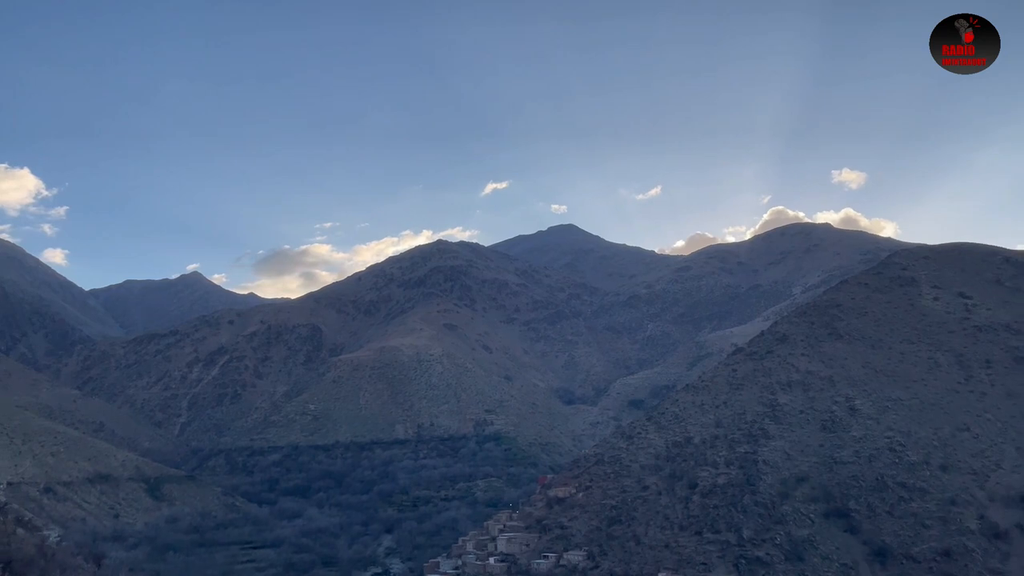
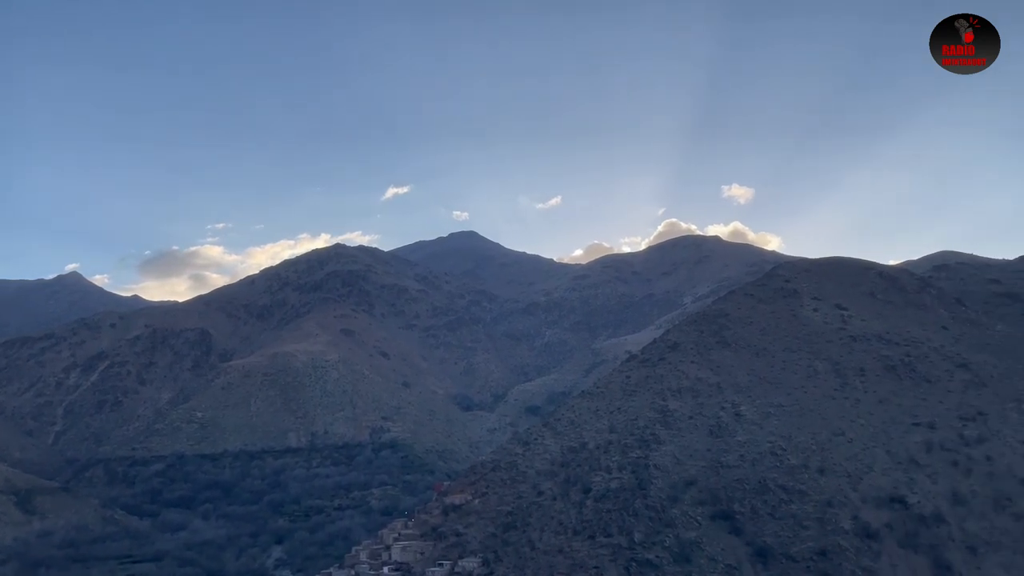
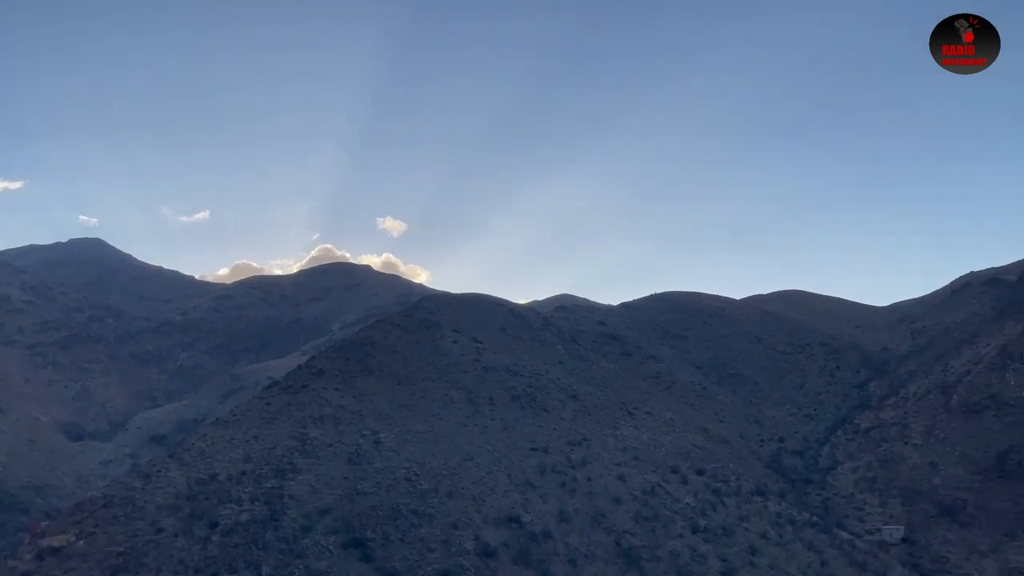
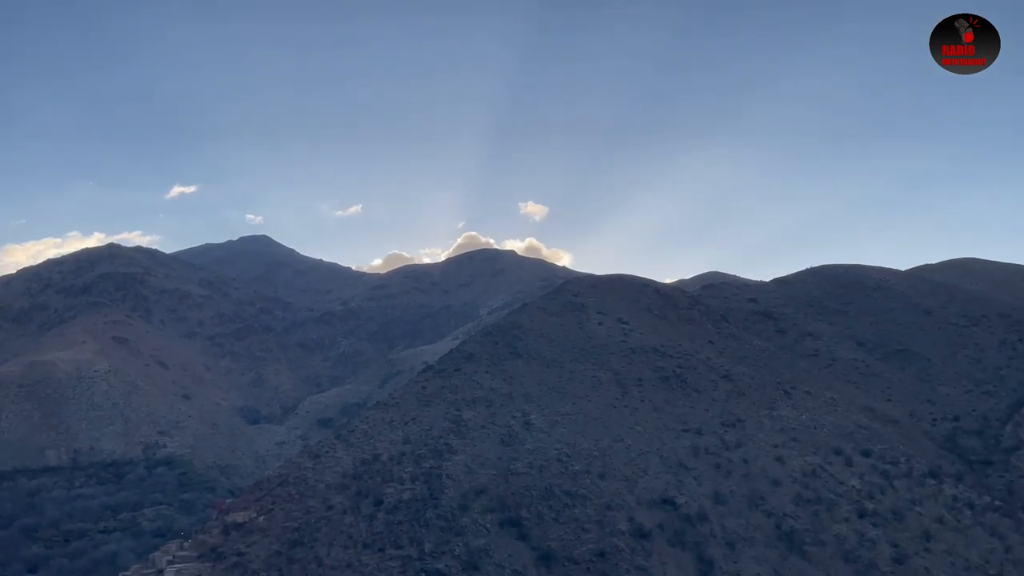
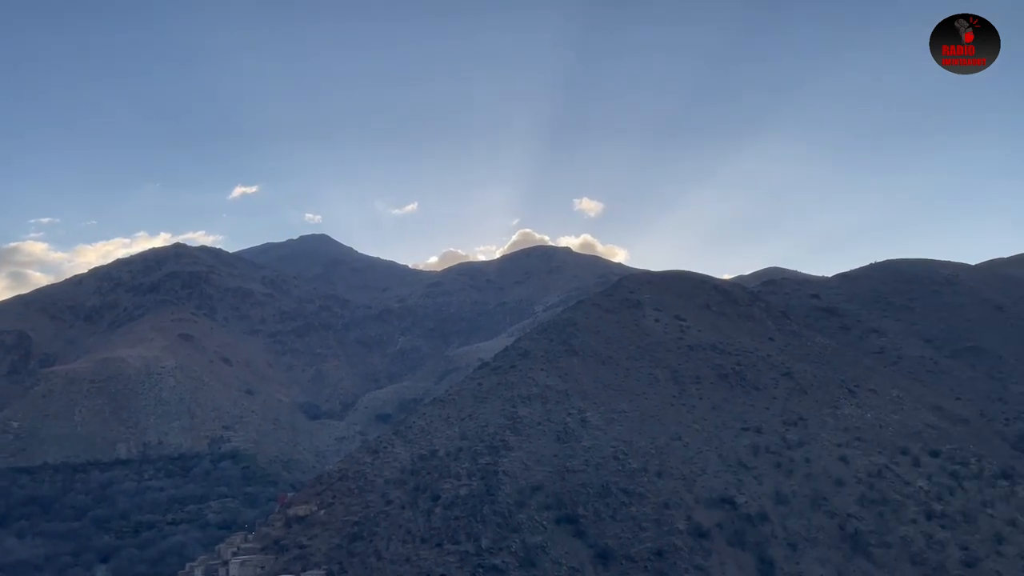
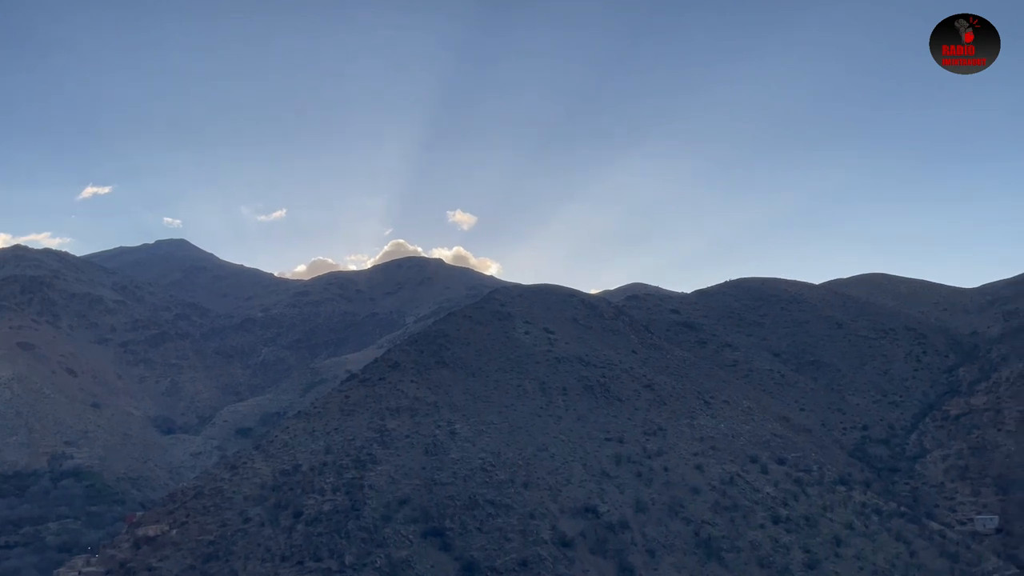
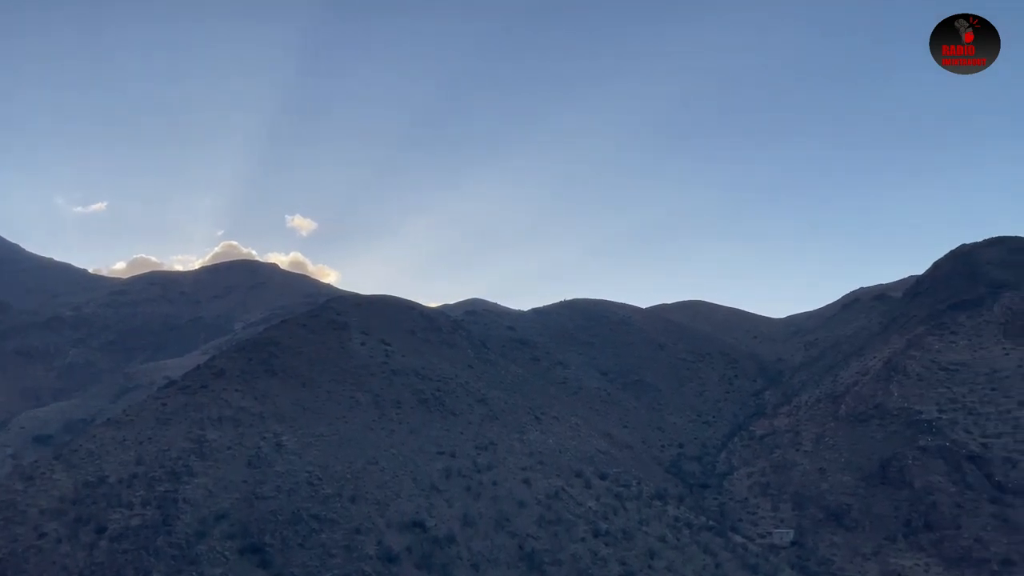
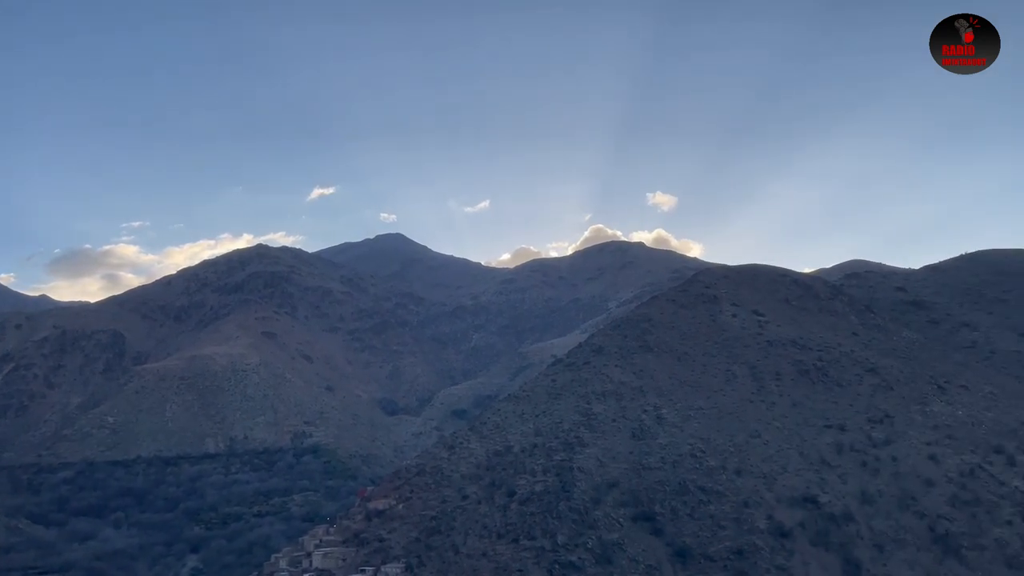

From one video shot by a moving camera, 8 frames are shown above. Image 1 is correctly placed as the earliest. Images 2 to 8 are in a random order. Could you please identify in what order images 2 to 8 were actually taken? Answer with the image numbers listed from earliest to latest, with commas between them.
2, 8, 5, 4, 6, 3, 7
